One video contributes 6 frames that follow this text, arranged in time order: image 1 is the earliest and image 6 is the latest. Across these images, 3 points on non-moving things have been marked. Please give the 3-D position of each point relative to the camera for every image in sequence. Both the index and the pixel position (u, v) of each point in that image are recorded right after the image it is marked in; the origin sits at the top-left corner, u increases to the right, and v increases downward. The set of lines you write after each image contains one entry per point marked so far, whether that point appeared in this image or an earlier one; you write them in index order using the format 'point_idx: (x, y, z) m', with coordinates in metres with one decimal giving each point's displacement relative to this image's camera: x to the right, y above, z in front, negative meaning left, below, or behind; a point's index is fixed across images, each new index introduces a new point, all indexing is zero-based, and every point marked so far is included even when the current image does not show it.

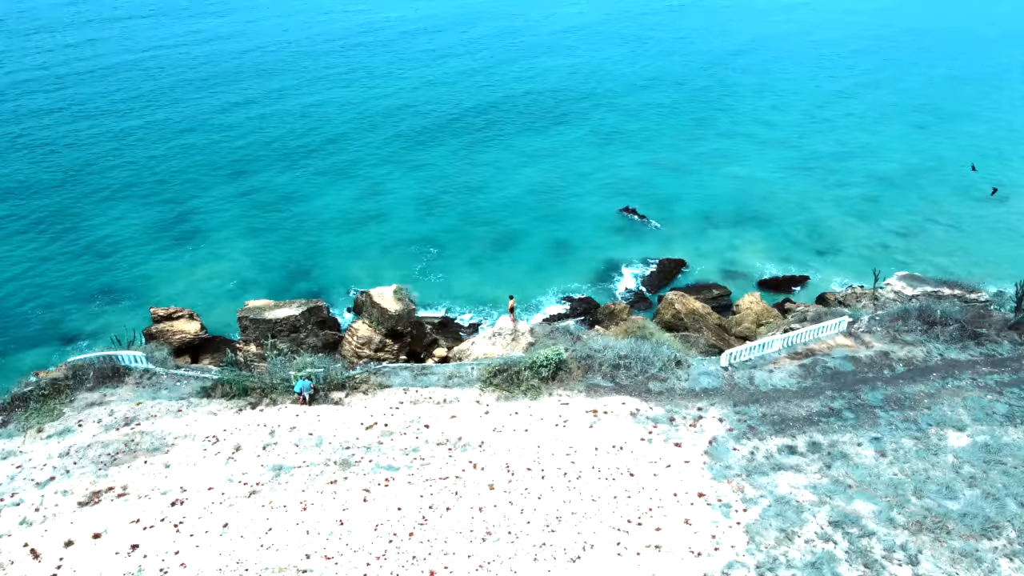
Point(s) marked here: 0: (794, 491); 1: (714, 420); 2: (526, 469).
0: (+4.8, -3.5, +17.1) m
1: (+3.8, -2.5, +18.5) m
2: (+0.2, -3.2, +17.3) m
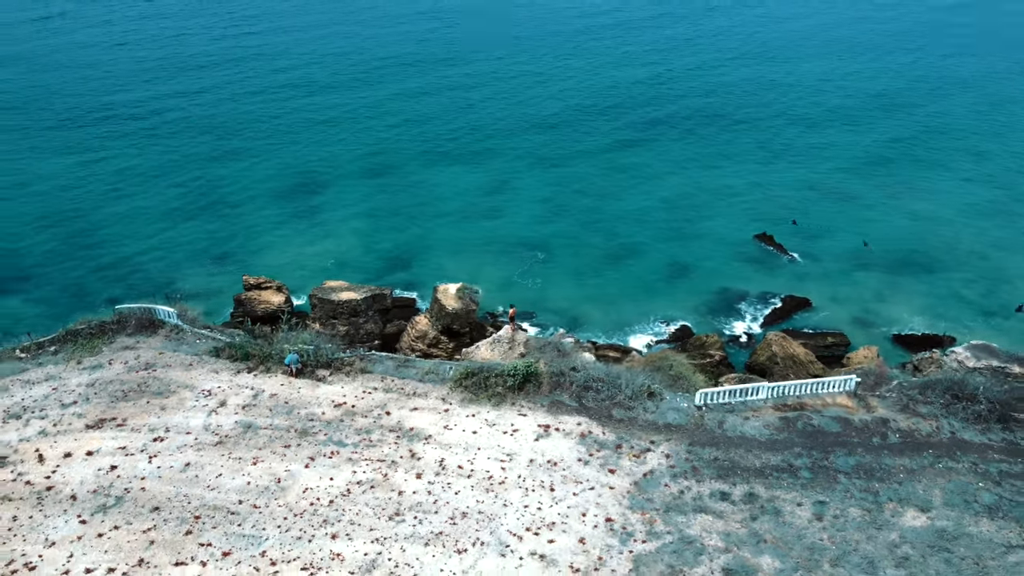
0: (+3.3, -4.2, +16.8) m
1: (+2.8, -3.1, +18.4) m
2: (-1.0, -3.3, +18.1) m
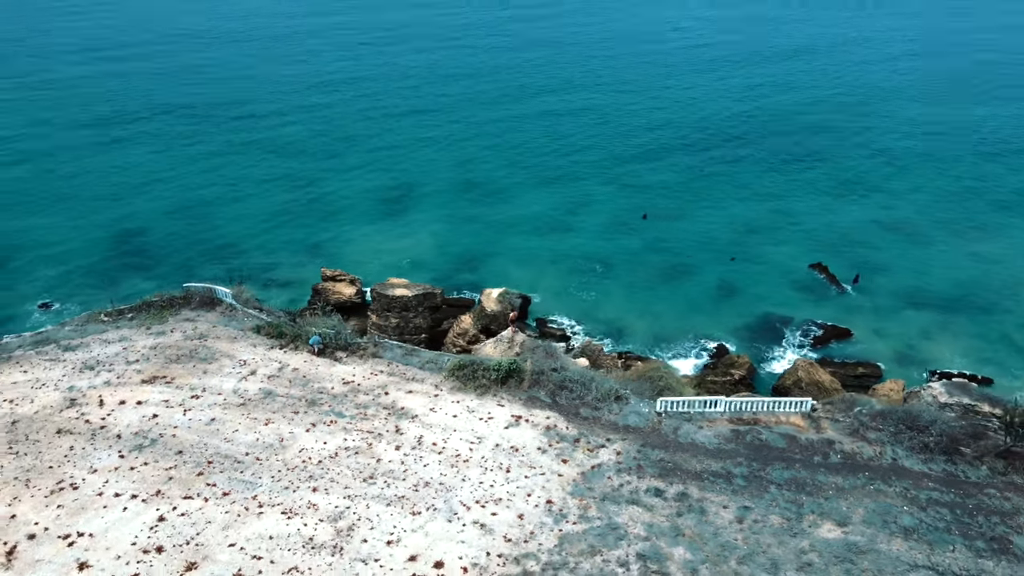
0: (+2.3, -4.5, +18.9) m
1: (+2.1, -3.4, +20.6) m
2: (-1.7, -3.3, +20.9) m
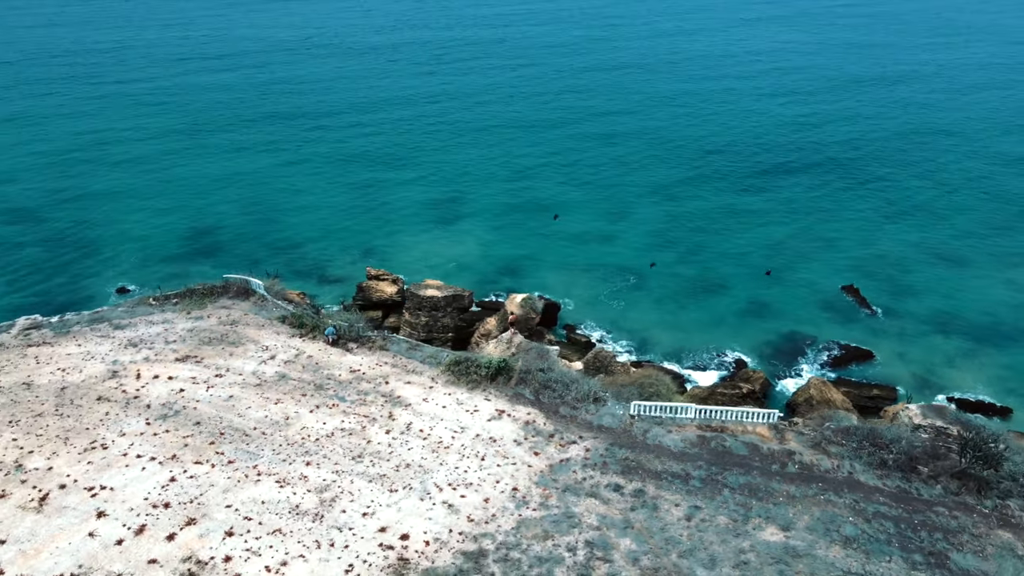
0: (+1.5, -4.7, +20.6) m
1: (+1.6, -3.6, +22.3) m
2: (-2.2, -3.3, +22.9) m
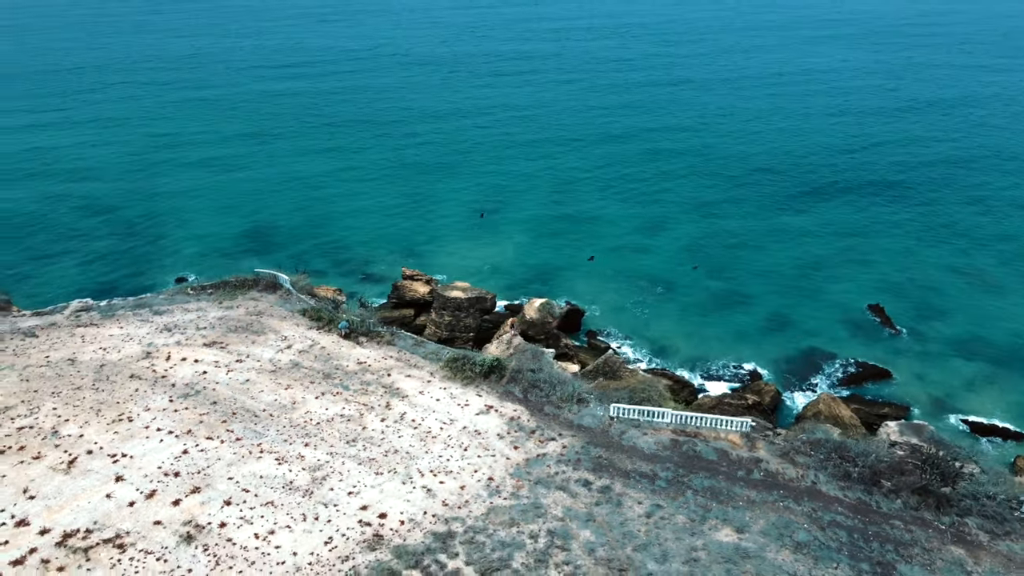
0: (+0.9, -4.9, +22.0) m
1: (+1.2, -3.8, +23.7) m
2: (-2.5, -3.3, +24.7) m
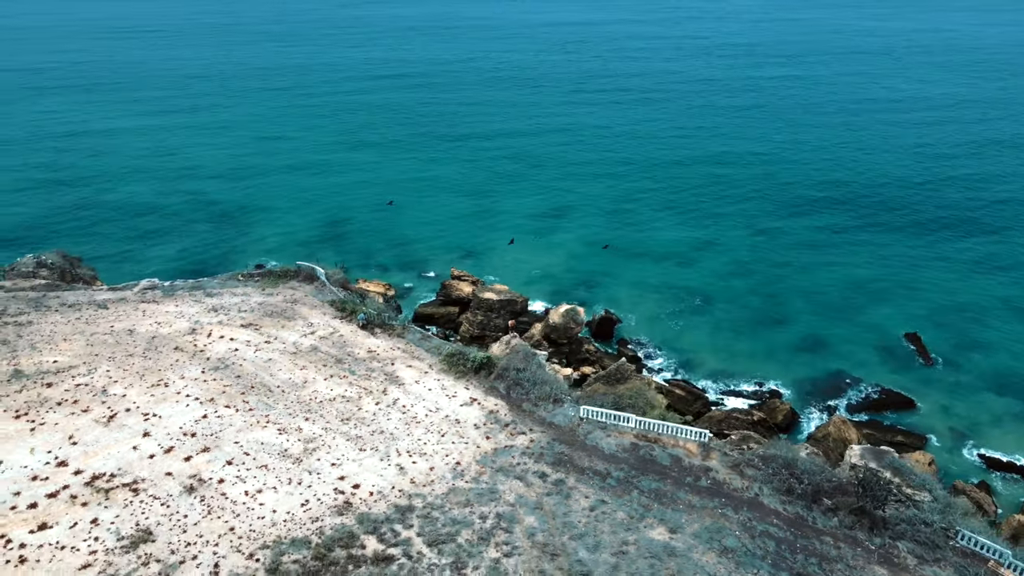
0: (-0.1, -5.0, +24.3) m
1: (+0.4, -4.0, +26.0) m
2: (-3.1, -3.3, +27.4) m
